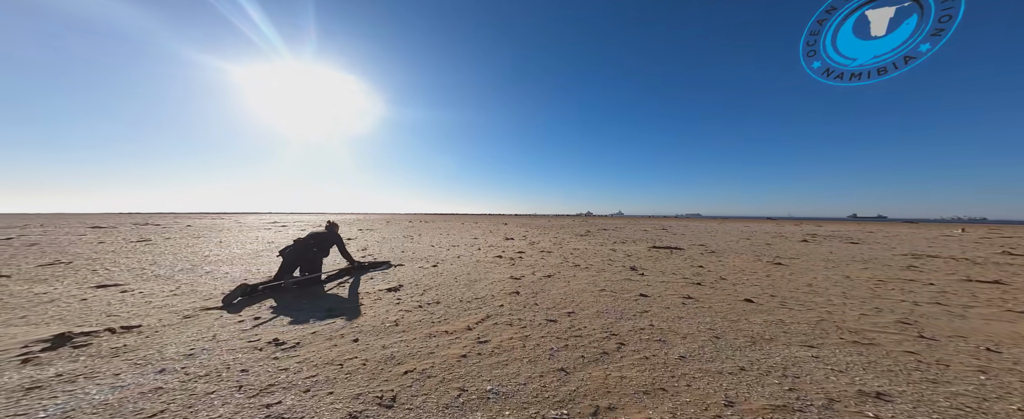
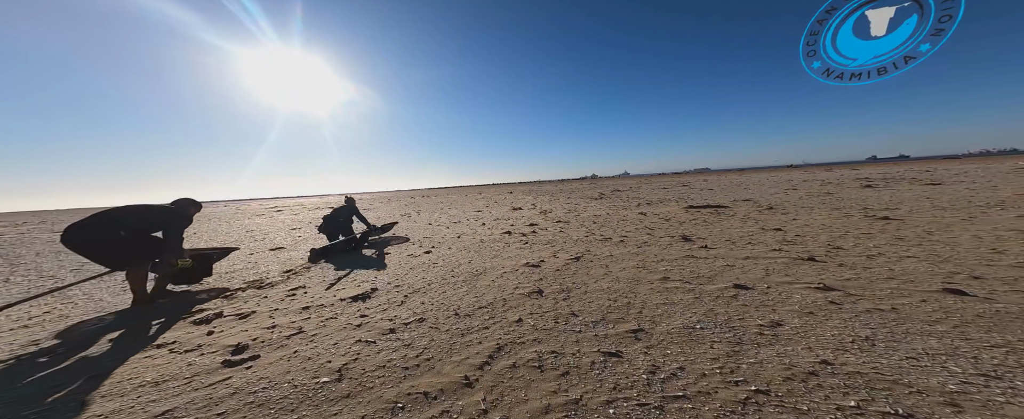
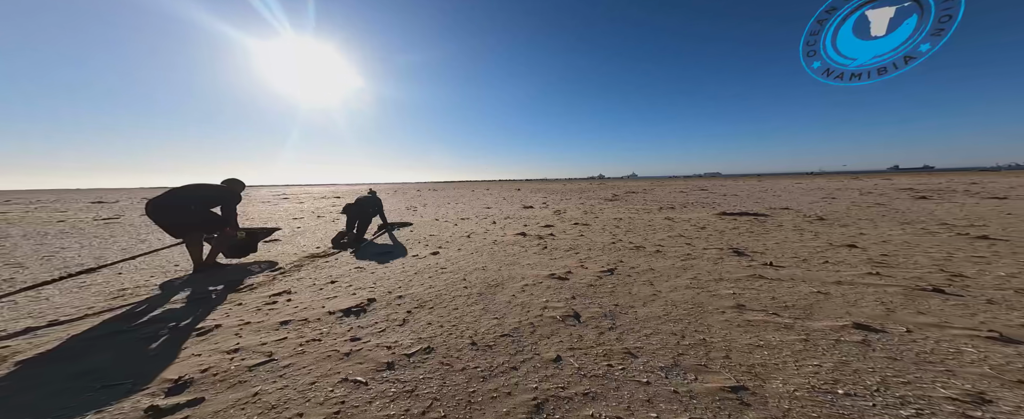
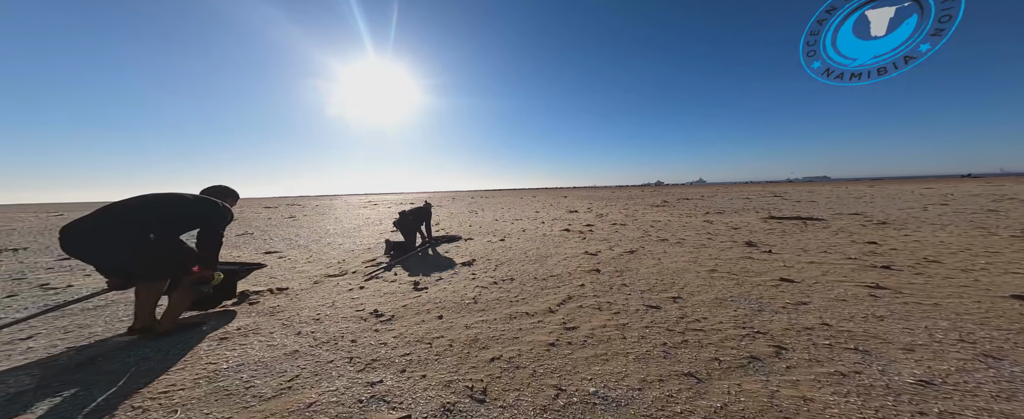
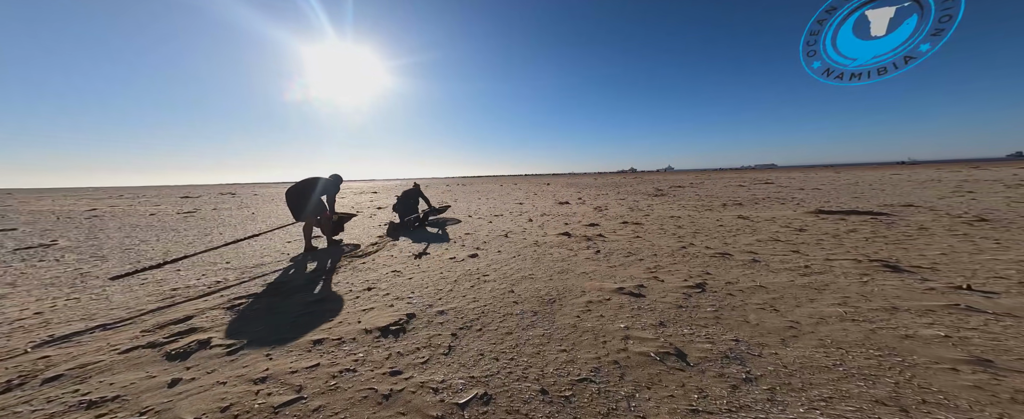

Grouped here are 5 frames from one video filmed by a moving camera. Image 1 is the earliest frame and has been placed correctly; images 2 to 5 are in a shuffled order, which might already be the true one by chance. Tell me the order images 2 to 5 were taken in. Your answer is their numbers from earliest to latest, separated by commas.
4, 2, 3, 5
